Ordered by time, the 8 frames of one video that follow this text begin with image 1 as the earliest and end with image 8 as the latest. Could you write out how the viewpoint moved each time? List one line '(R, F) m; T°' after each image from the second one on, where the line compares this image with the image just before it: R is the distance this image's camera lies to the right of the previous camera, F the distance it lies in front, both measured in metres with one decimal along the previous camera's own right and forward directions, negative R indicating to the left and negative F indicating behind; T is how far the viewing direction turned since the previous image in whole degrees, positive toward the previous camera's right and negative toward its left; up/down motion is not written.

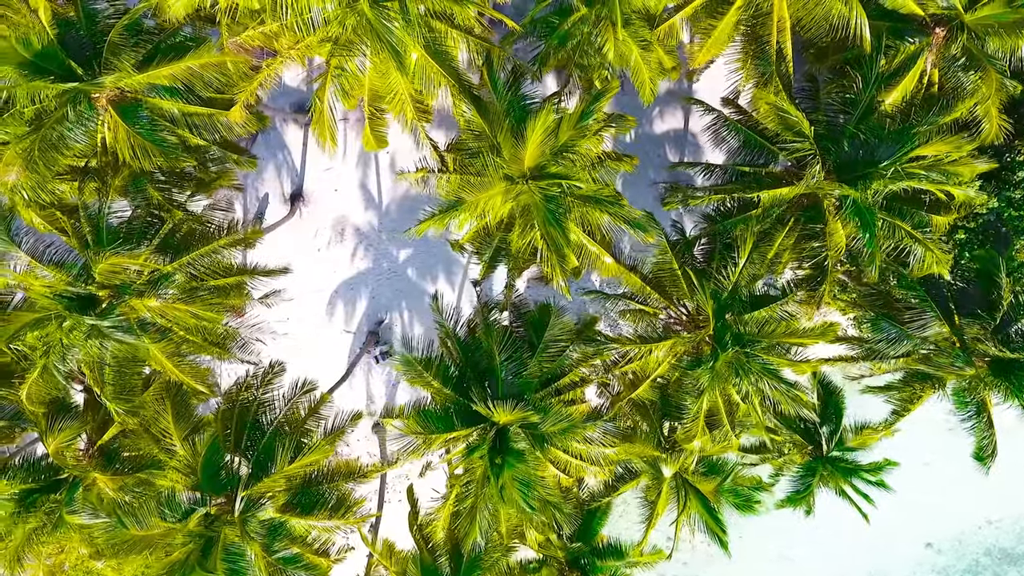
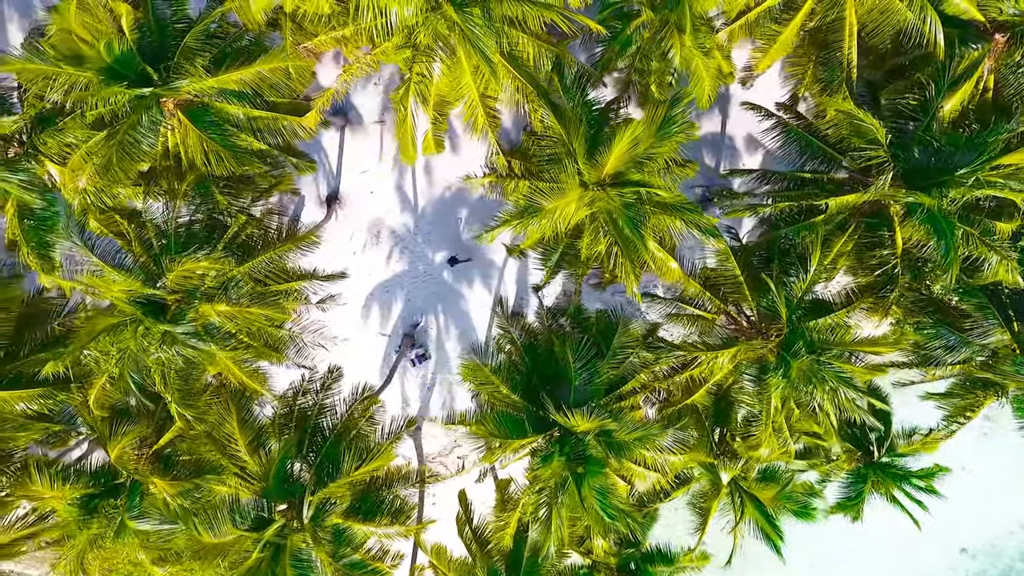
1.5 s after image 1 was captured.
(-0.7, 0.0) m; 0°
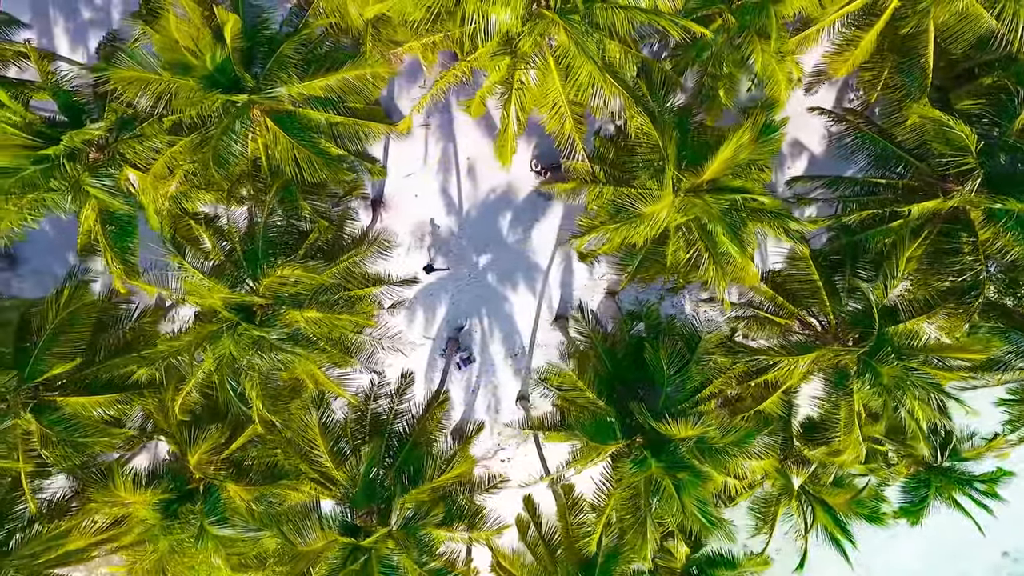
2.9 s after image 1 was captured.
(-0.9, 0.0) m; 0°
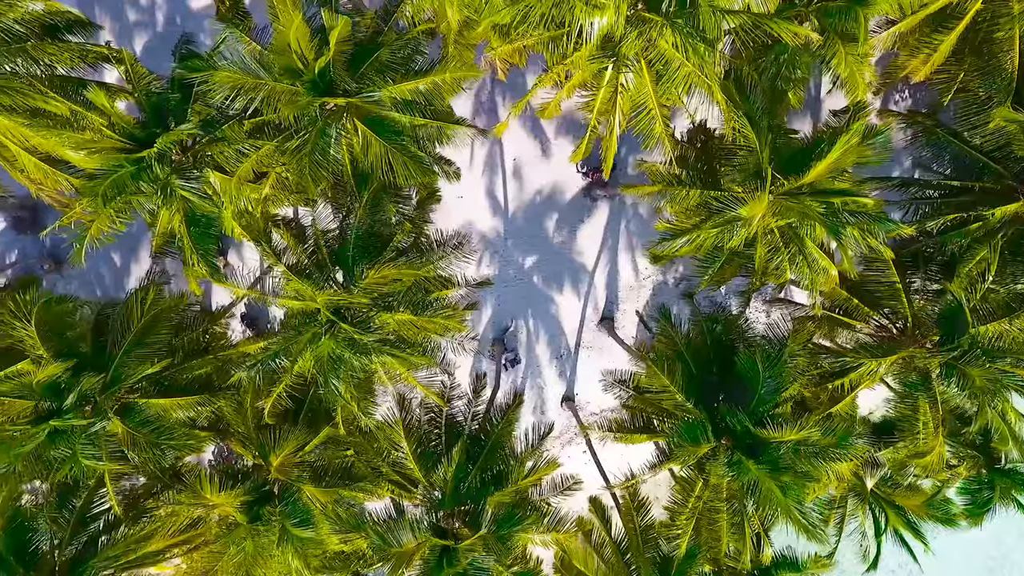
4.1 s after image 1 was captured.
(-0.9, 0.0) m; 0°
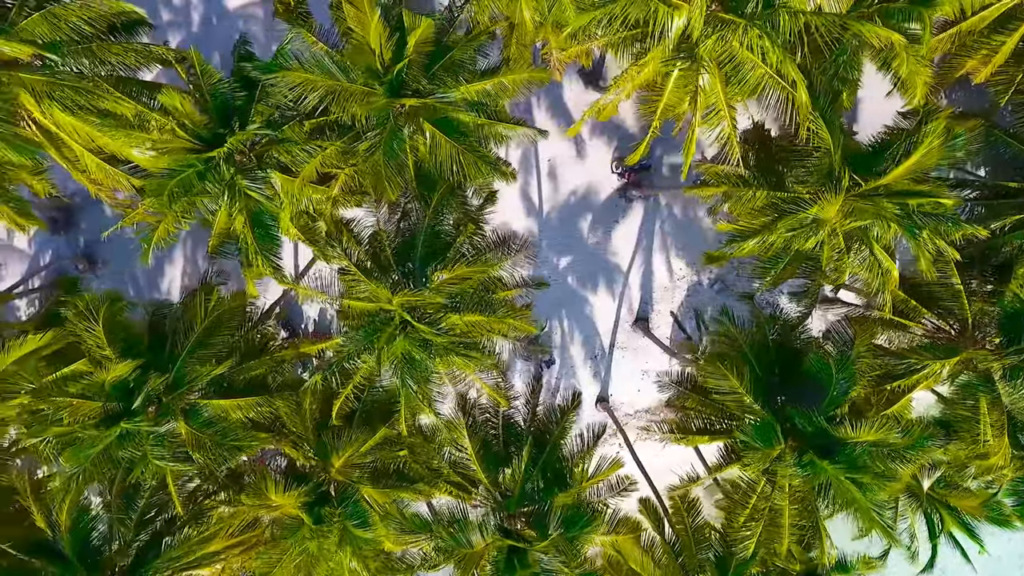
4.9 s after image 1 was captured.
(-0.7, 0.0) m; 0°
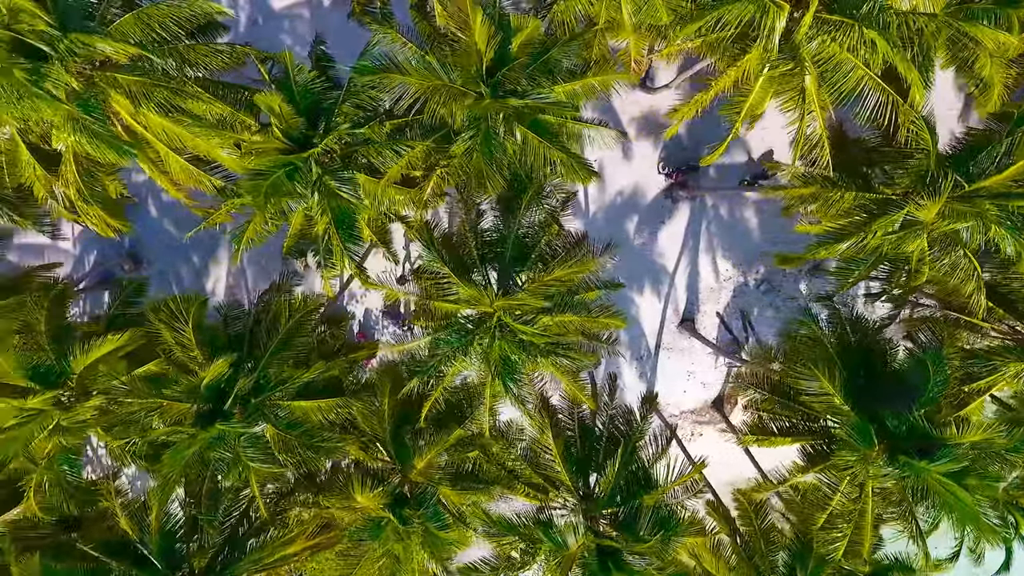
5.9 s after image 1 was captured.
(-0.9, 0.0) m; 0°
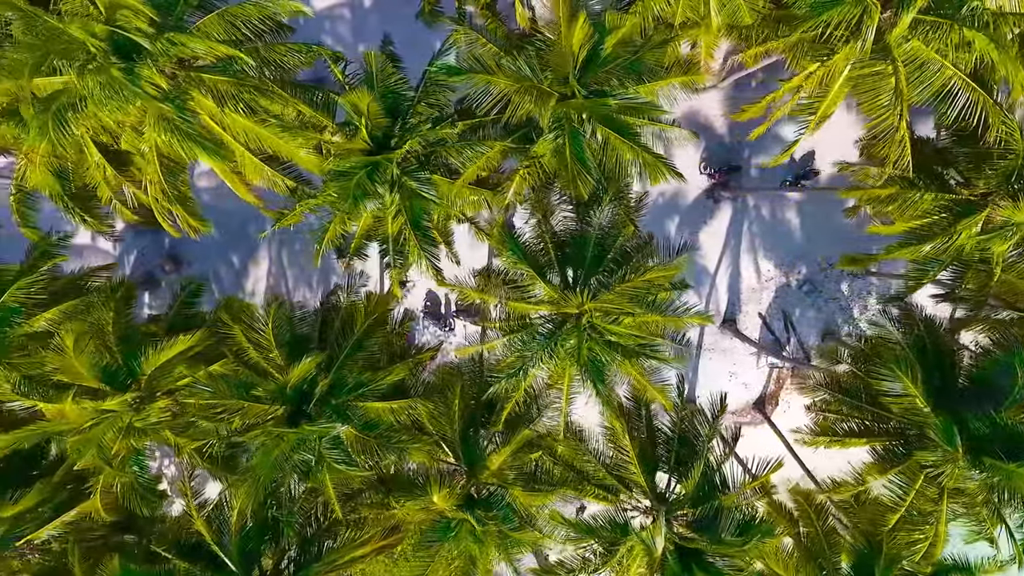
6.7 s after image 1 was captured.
(-0.8, 0.0) m; 0°
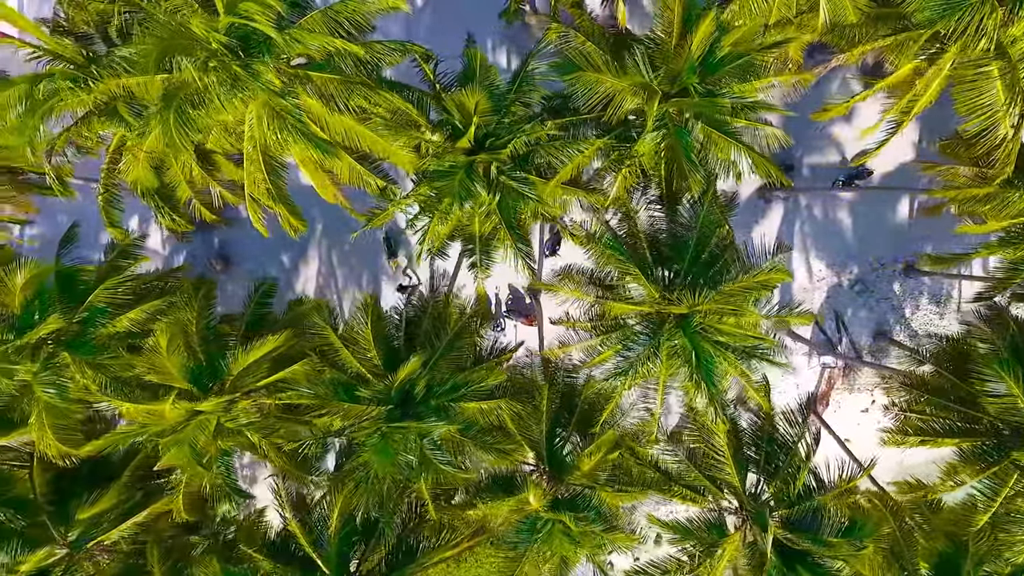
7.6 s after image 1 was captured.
(-1.0, 0.0) m; 0°
